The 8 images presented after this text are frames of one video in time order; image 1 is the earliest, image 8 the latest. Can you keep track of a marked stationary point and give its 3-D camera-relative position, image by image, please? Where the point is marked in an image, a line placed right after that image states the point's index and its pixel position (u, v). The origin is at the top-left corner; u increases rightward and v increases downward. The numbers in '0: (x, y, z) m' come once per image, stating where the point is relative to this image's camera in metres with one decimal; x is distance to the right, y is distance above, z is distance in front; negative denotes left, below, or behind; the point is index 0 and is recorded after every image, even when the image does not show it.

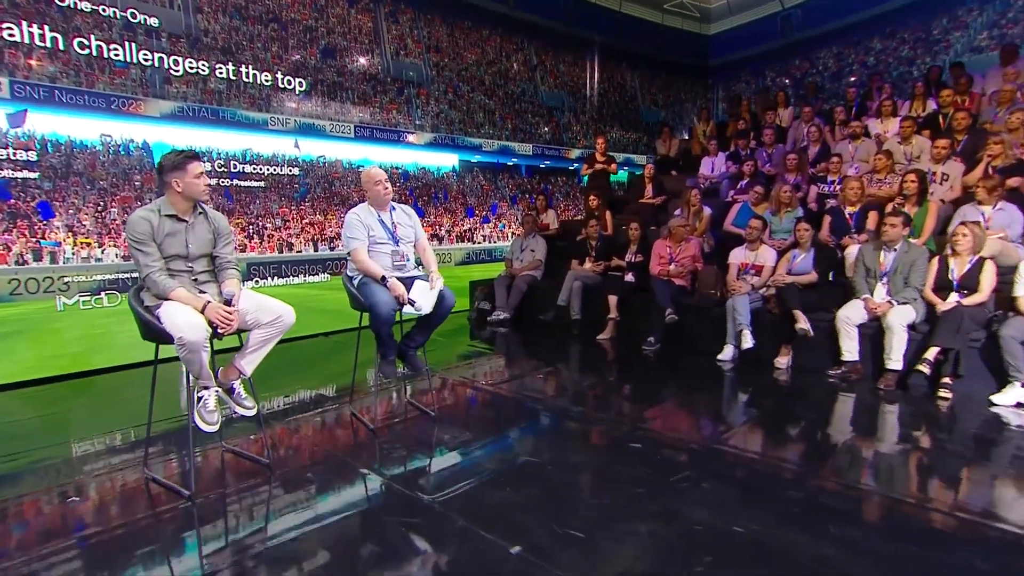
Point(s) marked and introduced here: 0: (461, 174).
0: (-0.5, +1.1, +6.8) m
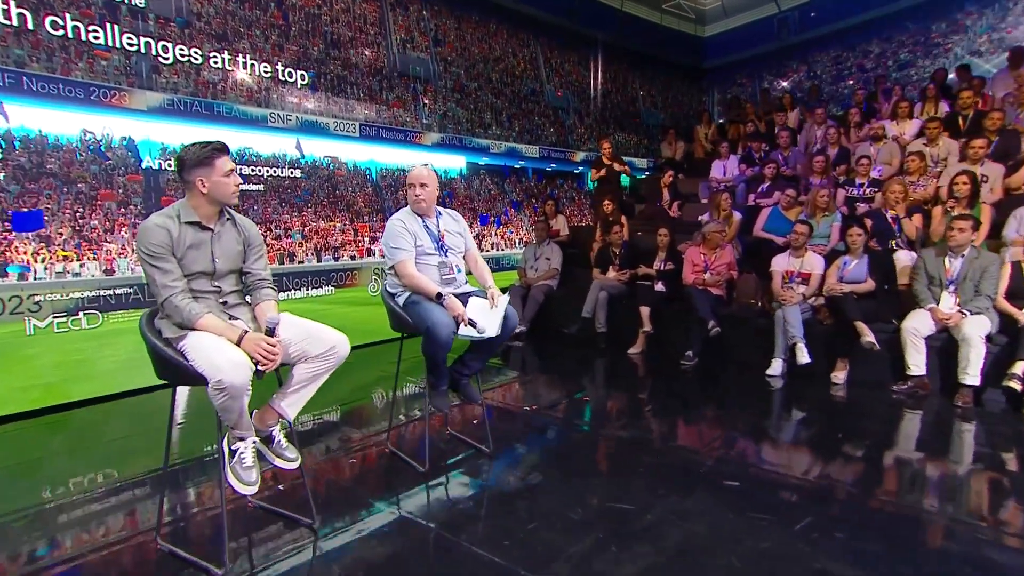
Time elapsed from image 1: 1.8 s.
0: (-0.4, +1.0, +6.3) m
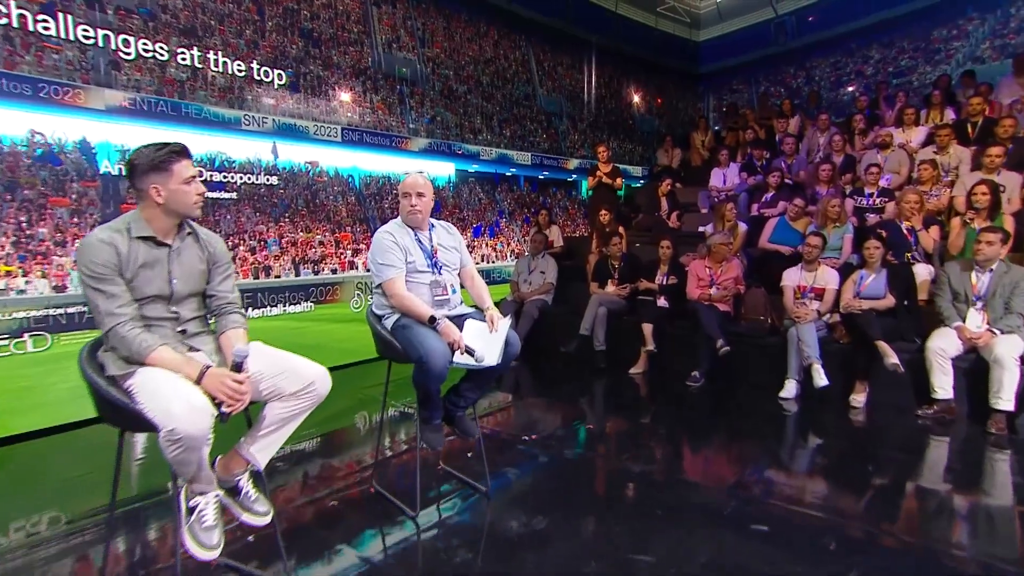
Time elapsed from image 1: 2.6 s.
0: (-0.5, +0.9, +6.0) m
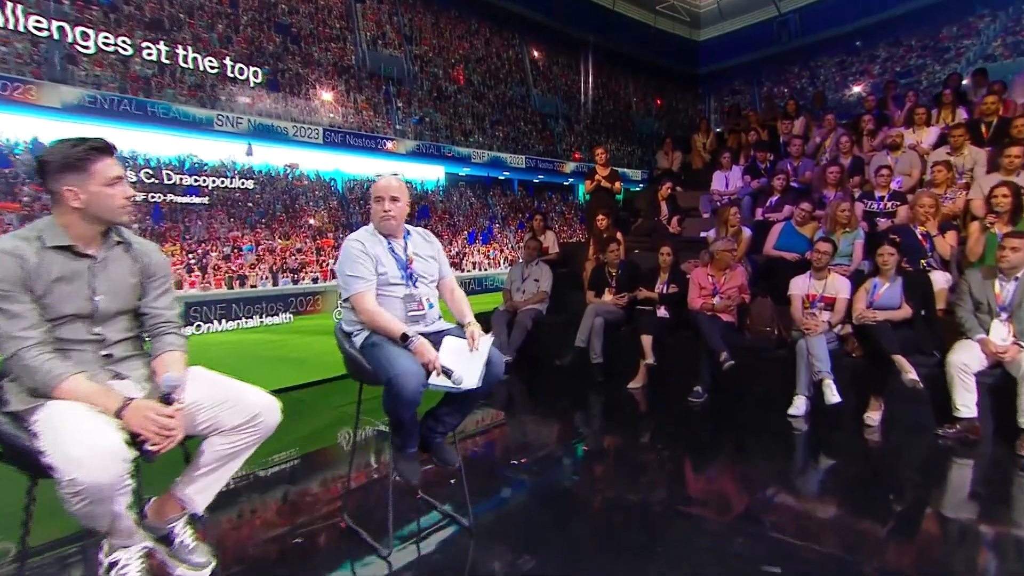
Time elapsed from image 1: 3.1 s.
0: (-0.5, +0.8, +5.7) m
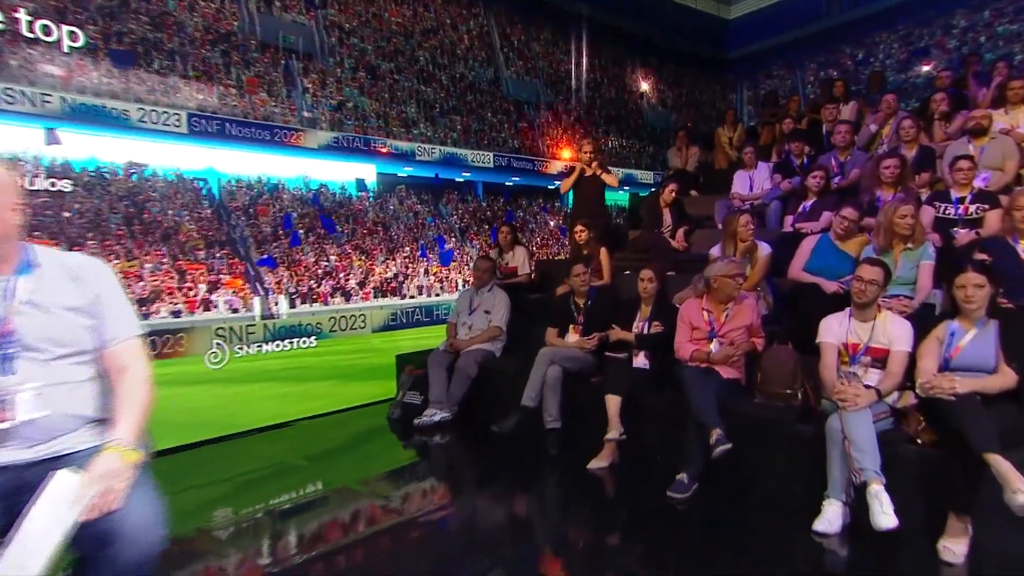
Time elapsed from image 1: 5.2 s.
0: (-0.9, +0.6, +4.5) m
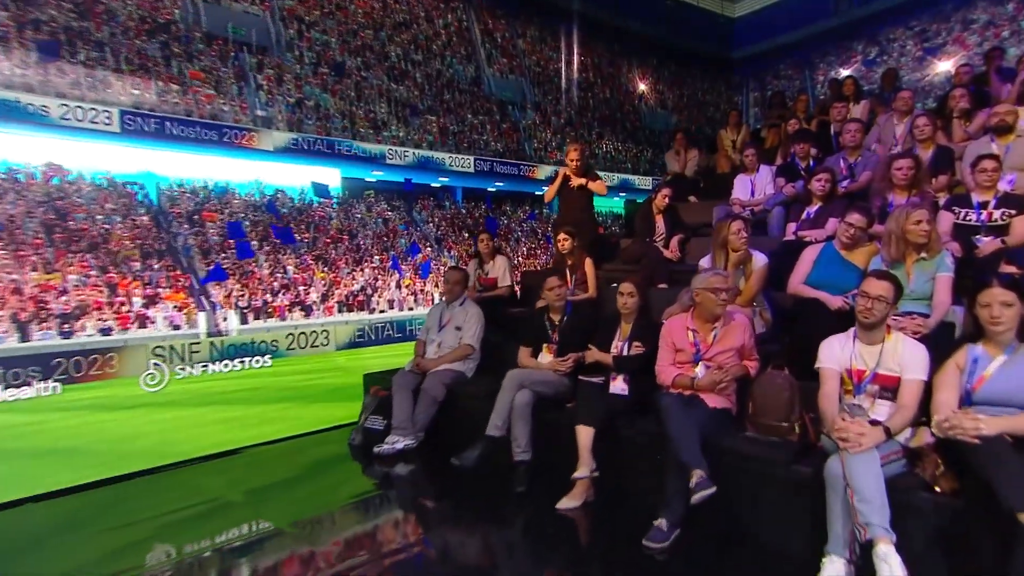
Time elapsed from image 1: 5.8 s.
0: (-1.0, +0.5, +4.1) m
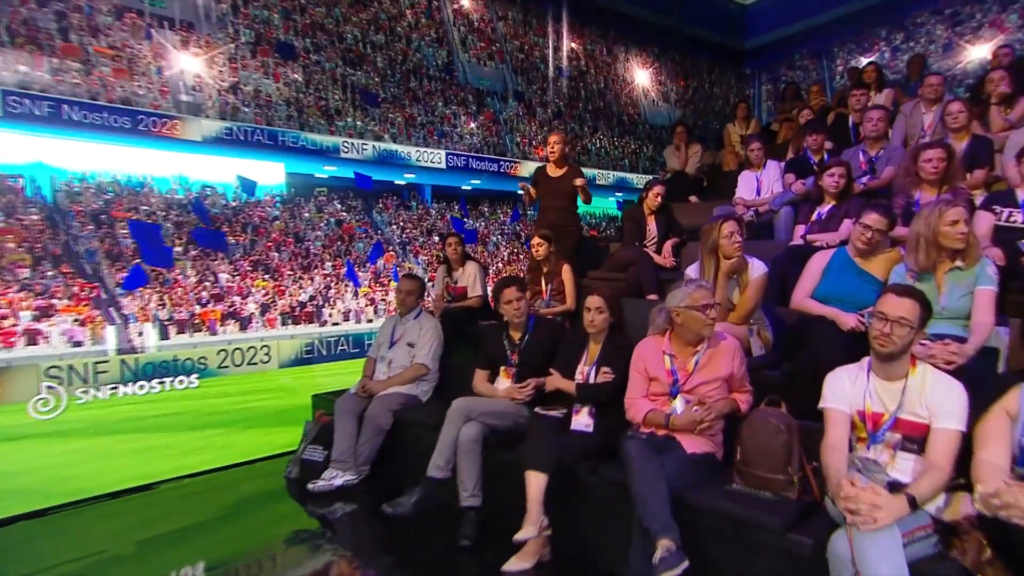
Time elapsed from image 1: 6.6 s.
0: (-1.2, +0.5, +3.7) m
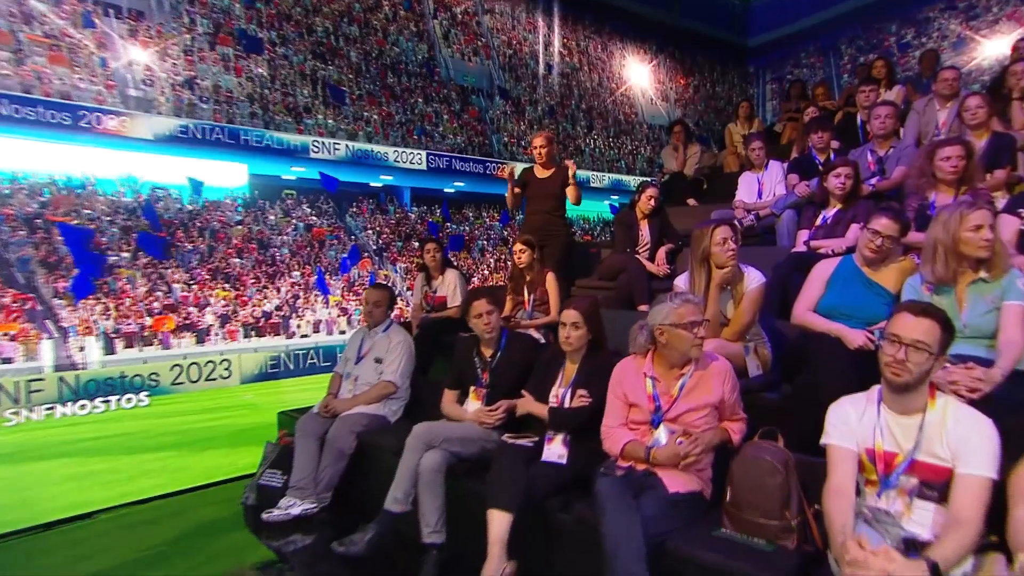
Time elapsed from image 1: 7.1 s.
0: (-1.3, +0.4, +3.4) m
